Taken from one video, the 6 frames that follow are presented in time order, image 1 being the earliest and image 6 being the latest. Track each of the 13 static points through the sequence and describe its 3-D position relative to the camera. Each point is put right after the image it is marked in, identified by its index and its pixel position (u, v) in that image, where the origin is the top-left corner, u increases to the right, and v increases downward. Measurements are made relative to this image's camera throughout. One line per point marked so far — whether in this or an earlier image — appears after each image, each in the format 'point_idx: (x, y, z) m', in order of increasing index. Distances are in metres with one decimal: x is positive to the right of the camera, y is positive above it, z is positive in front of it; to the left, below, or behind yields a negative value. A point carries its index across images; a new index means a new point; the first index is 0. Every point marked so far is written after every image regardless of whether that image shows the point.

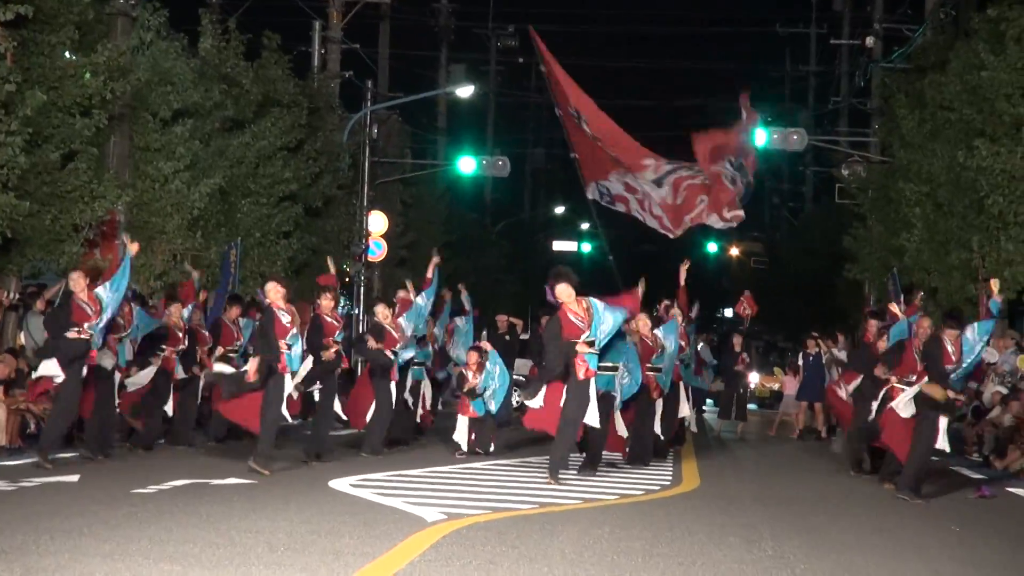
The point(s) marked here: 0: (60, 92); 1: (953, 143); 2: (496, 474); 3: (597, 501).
0: (-5.4, +2.4, +17.6) m
1: (+5.9, +1.9, +19.9) m
2: (-0.2, -2.3, +18.0) m
3: (+1.0, -2.4, +16.4) m
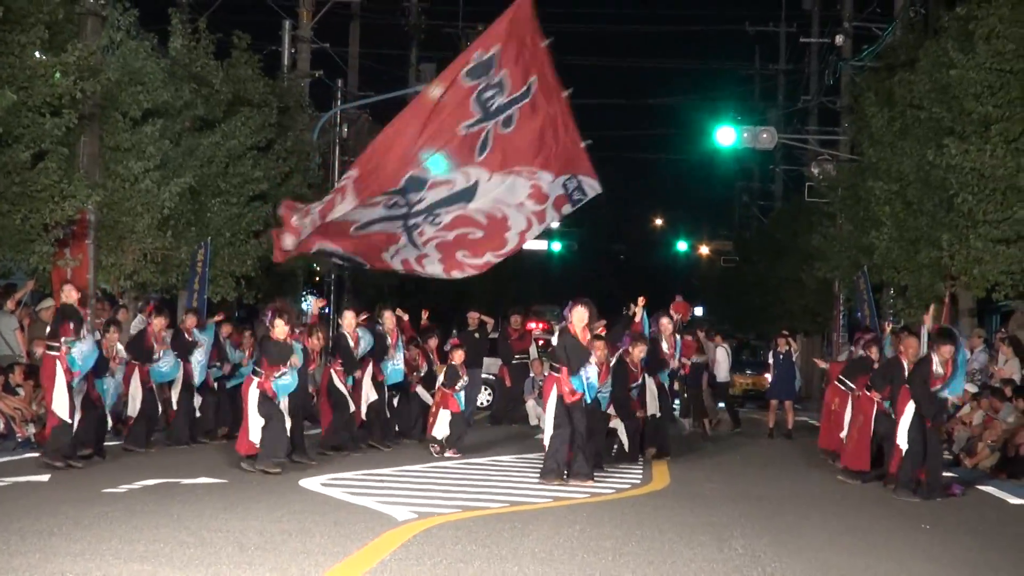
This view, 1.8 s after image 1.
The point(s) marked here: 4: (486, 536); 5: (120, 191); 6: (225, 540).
0: (-5.8, +2.4, +17.6) m
1: (+5.5, +1.9, +20.0) m
2: (-0.6, -2.3, +18.0) m
3: (+0.6, -2.4, +16.4) m
4: (-0.2, -2.5, +14.6) m
5: (-5.3, +1.3, +19.7) m
6: (-2.7, -2.4, +13.8) m
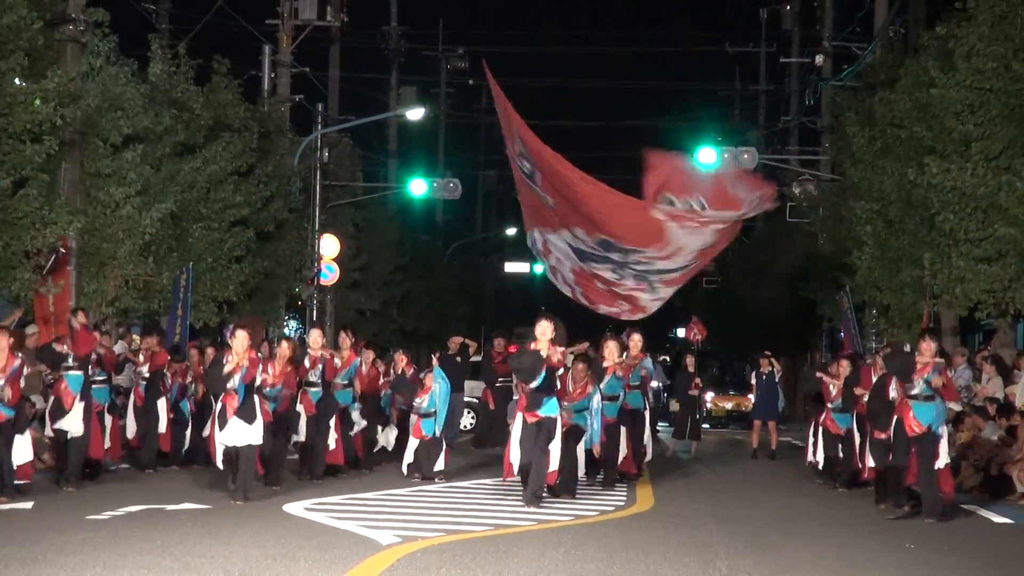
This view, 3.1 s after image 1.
0: (-6.0, +2.0, +17.6) m
1: (+5.3, +1.7, +19.9) m
2: (-0.7, -2.6, +18.0) m
3: (+0.4, -2.6, +16.3) m
4: (-0.4, -2.7, +14.6) m
5: (-5.5, +0.9, +19.7) m
6: (-2.9, -2.7, +13.8) m
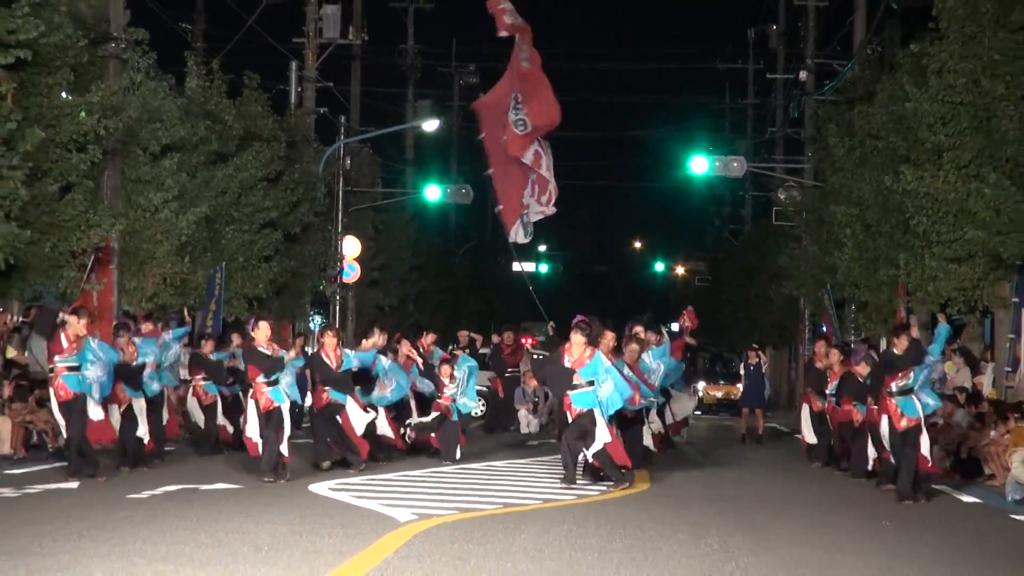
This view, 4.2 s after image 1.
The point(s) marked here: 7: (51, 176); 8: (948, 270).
0: (-5.9, +2.1, +19.1) m
1: (+5.4, +1.8, +21.5) m
2: (-0.7, -2.5, +19.6) m
3: (+0.5, -2.6, +17.9) m
4: (-0.3, -2.7, +16.2) m
5: (-5.4, +1.0, +21.3) m
6: (-2.8, -2.6, +15.4) m
7: (-6.1, +1.5, +19.2) m
8: (+5.8, +0.2, +19.5) m
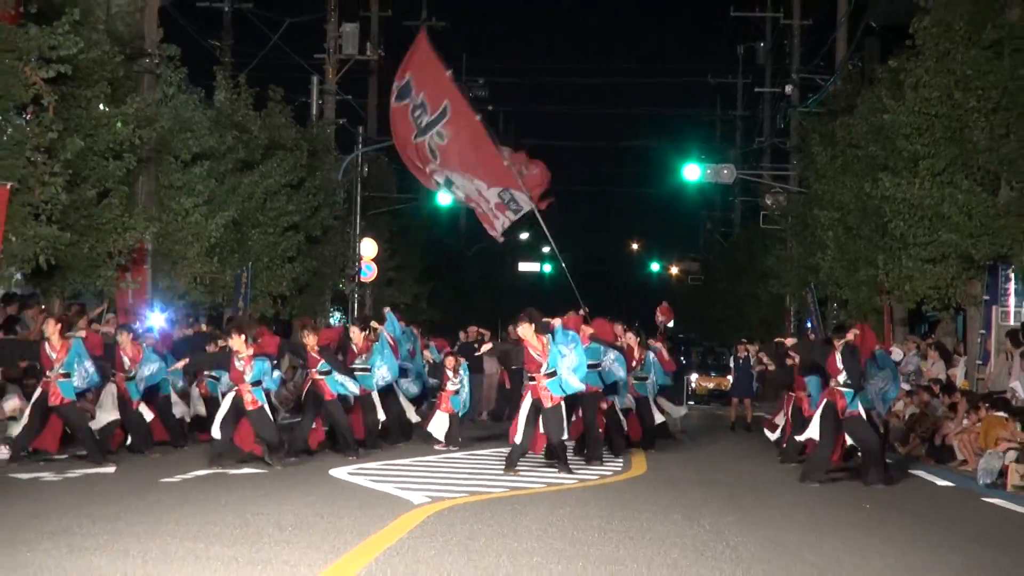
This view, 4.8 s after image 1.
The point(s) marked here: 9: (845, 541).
0: (-5.9, +2.1, +20.6) m
1: (+5.5, +1.8, +22.9) m
2: (-0.6, -2.5, +21.1) m
3: (+0.6, -2.6, +19.4) m
4: (-0.3, -2.7, +17.7) m
5: (-5.3, +1.0, +22.8) m
6: (-2.7, -2.6, +16.9) m
7: (-6.0, +1.5, +20.7) m
8: (+5.9, +0.3, +21.0) m
9: (+3.6, -2.7, +15.7) m
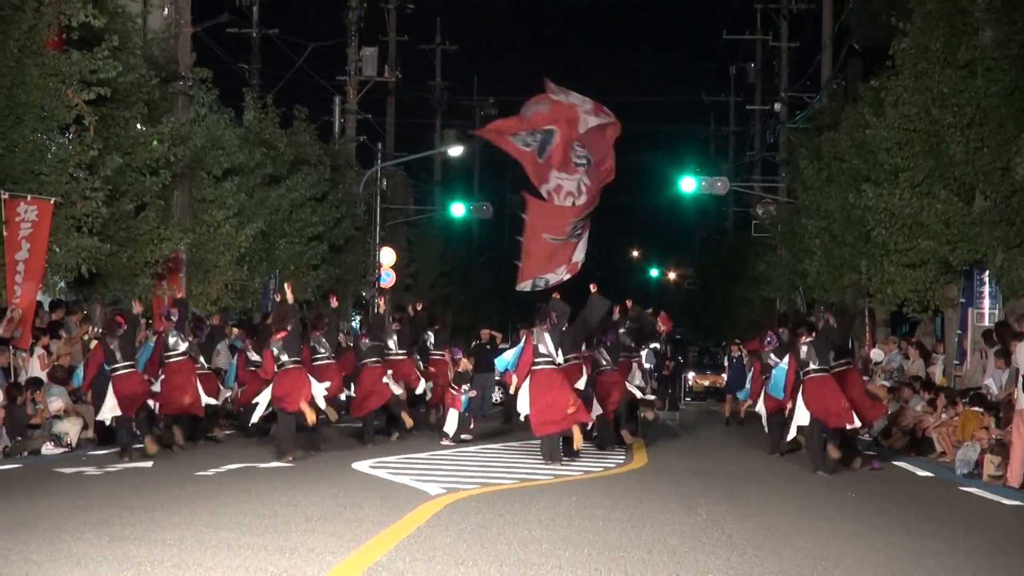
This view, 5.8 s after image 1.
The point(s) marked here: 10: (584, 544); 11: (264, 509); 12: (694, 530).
0: (-5.7, +2.0, +22.3) m
1: (+5.7, +1.7, +24.4) m
2: (-0.4, -2.6, +22.6) m
3: (+0.7, -2.7, +21.0) m
4: (-0.1, -2.8, +19.2) m
5: (-5.1, +0.9, +24.4) m
6: (-2.6, -2.7, +18.5) m
7: (-5.8, +1.4, +22.4) m
8: (+6.0, +0.2, +22.5) m
9: (+3.7, -2.8, +17.3) m
10: (+0.7, -2.6, +14.9) m
11: (-3.1, -2.7, +18.2) m
12: (+2.0, -2.7, +16.6) m
